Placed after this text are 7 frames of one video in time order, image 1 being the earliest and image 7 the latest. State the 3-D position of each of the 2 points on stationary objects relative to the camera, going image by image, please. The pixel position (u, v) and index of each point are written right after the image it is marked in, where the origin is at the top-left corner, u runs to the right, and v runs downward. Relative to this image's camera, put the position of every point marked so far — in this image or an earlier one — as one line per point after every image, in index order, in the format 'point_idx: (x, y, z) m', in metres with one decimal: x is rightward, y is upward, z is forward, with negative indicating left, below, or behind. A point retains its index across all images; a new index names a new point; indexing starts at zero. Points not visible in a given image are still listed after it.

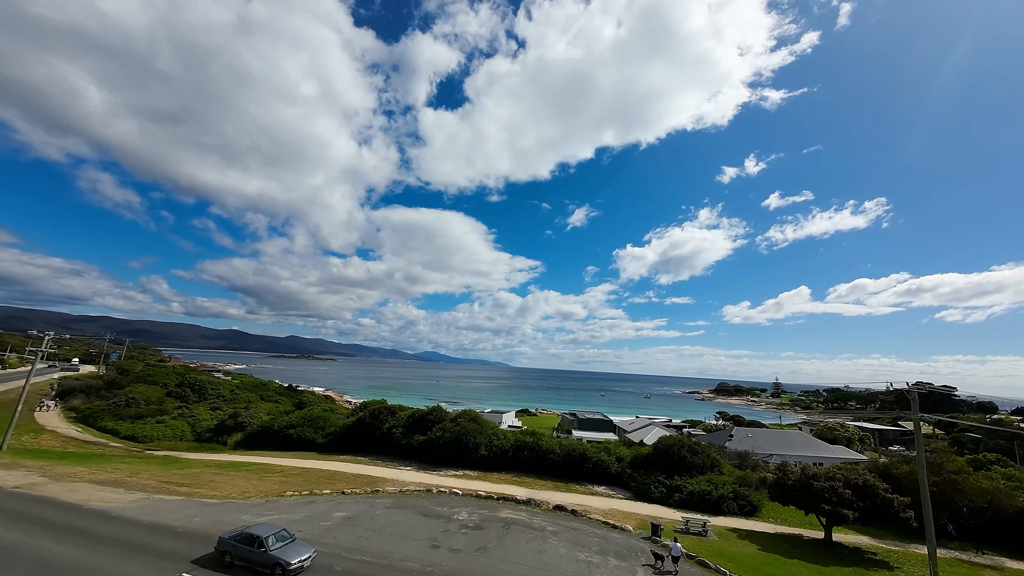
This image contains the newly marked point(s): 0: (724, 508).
0: (+8.0, -8.3, +14.5) m
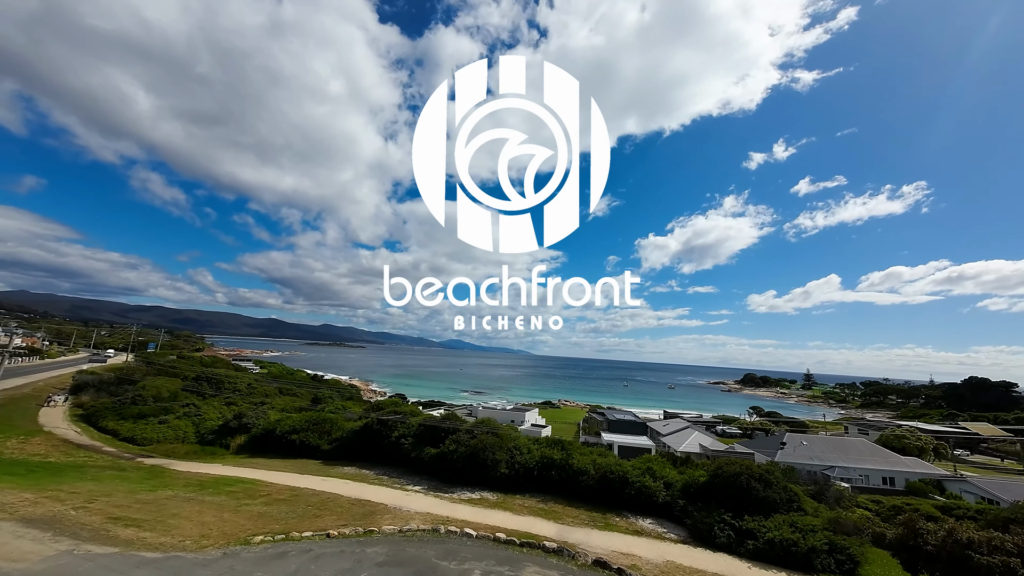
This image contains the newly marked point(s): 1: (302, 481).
0: (+8.8, -8.0, +11.1) m
1: (-9.3, -8.5, +16.9) m
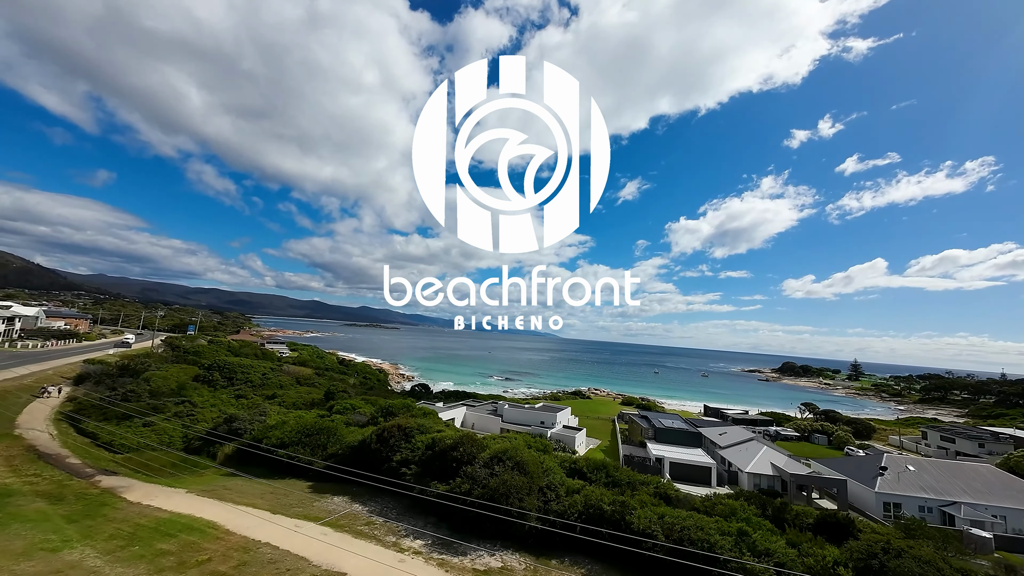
0: (+9.5, -7.9, +5.8) m
1: (-8.1, -8.1, +12.8) m
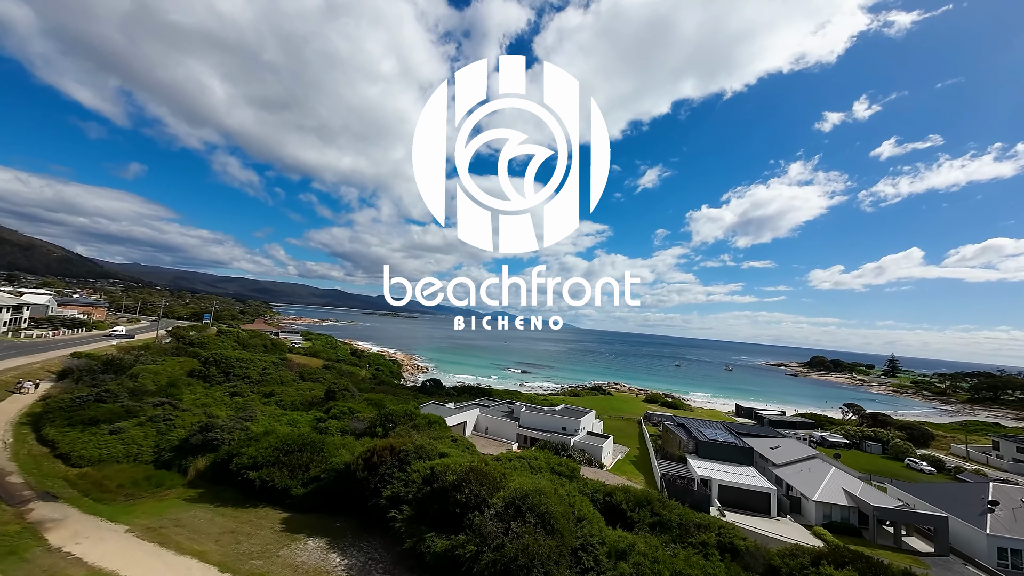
0: (+9.7, -7.9, +1.5) m
1: (-7.6, -7.8, +9.4) m
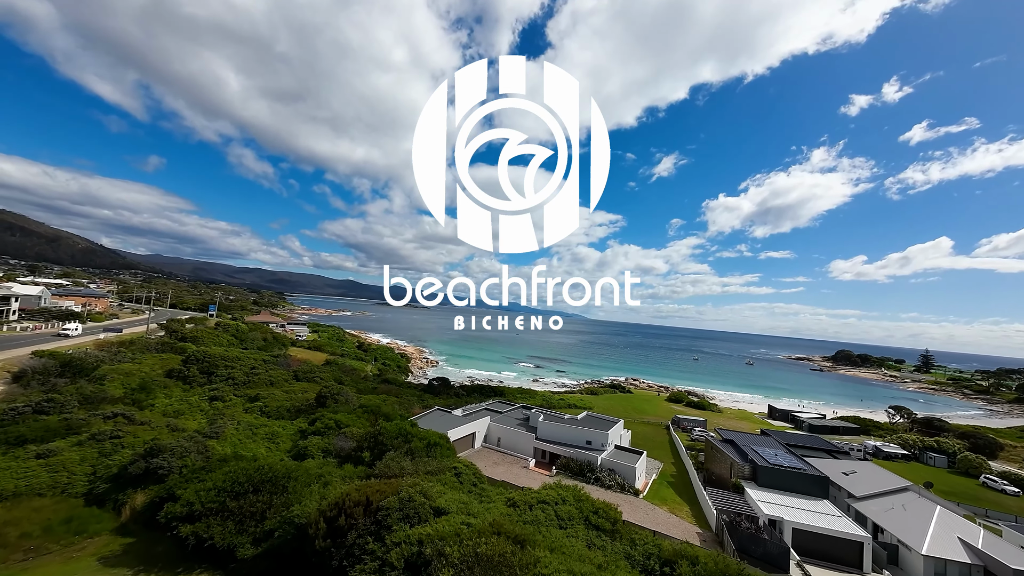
0: (+9.9, -7.9, -3.2) m
1: (-7.1, -7.6, +5.1) m
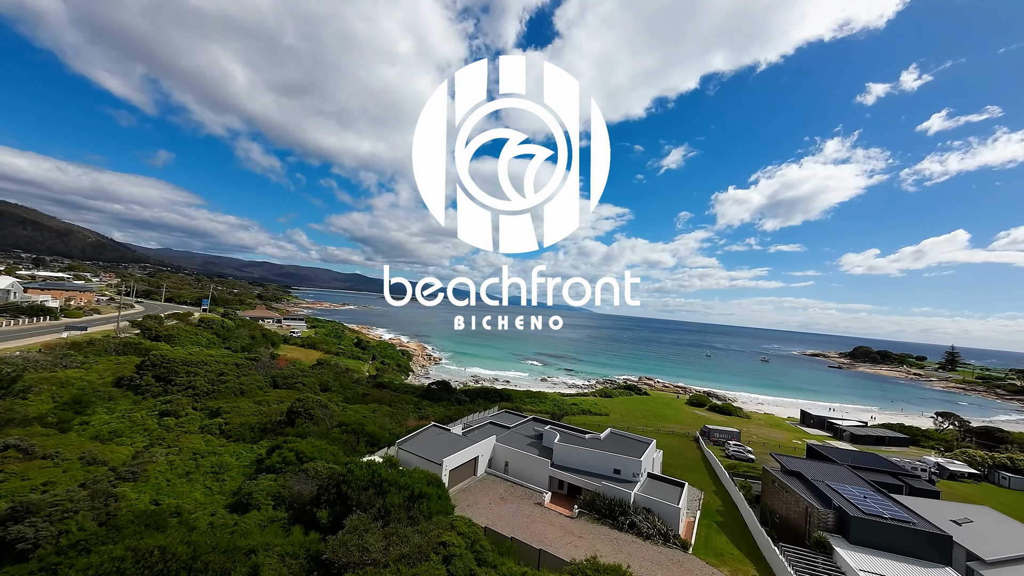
0: (+10.1, -8.1, -8.5) m
1: (-6.9, -7.6, +0.1) m
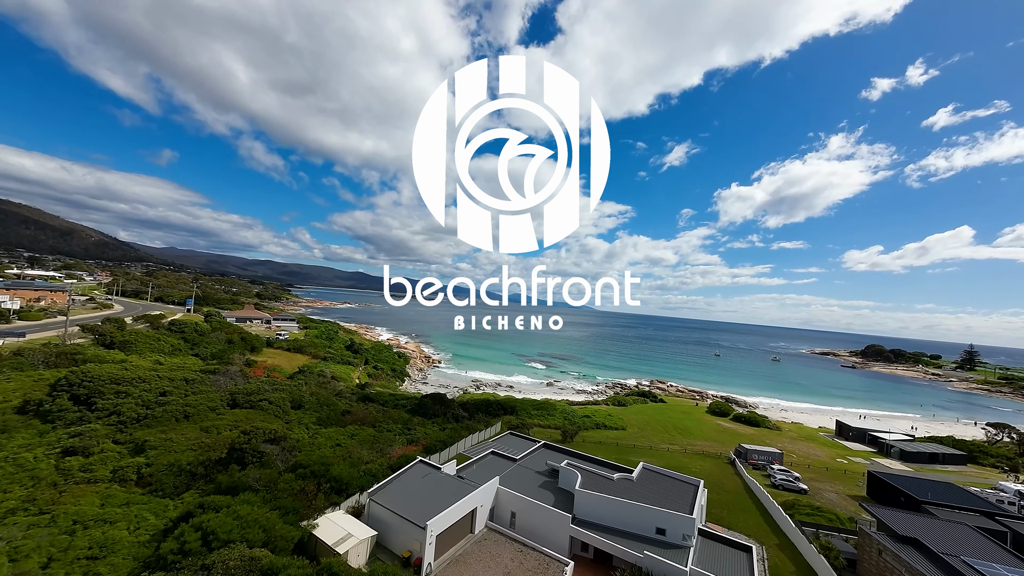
0: (+10.3, -8.2, -14.1) m
1: (-6.6, -7.7, -5.4) m
